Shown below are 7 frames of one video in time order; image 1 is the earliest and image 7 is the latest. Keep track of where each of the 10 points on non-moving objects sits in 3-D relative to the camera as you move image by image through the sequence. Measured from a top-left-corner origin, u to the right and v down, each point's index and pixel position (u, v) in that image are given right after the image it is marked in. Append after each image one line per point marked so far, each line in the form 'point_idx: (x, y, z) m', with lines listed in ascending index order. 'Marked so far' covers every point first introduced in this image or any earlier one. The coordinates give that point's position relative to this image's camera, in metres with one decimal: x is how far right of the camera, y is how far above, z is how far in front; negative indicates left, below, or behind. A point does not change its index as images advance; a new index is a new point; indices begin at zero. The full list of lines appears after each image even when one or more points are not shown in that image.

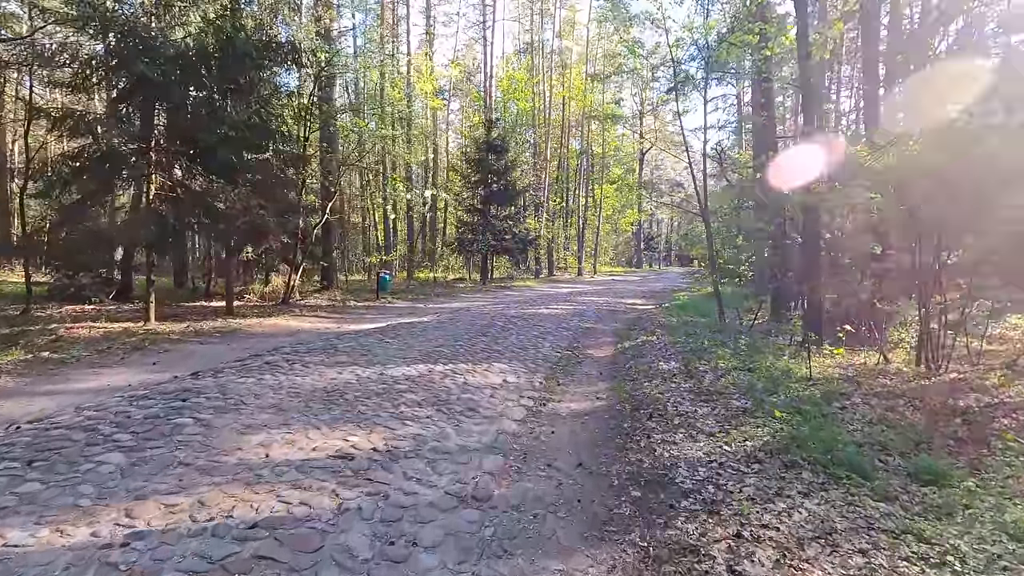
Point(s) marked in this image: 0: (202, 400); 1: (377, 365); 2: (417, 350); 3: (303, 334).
0: (-2.9, -1.1, +5.1) m
1: (-1.8, -1.0, +7.2) m
2: (-1.5, -1.0, +8.4) m
3: (-4.2, -0.9, +10.7) m
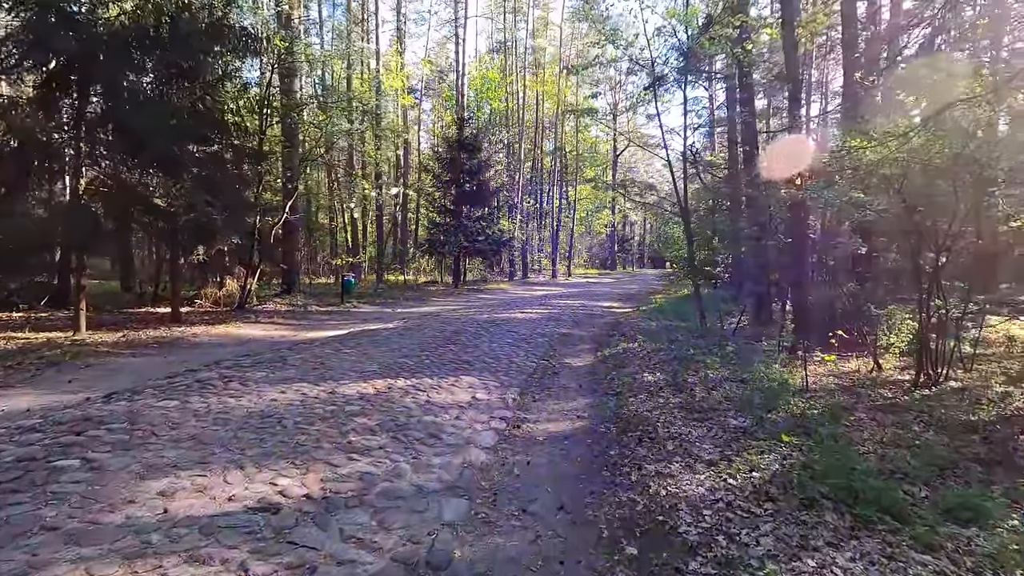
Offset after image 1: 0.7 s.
0: (-3.2, -1.1, +4.2) m
1: (-2.2, -1.1, +6.3) m
2: (-1.9, -1.1, +7.6) m
3: (-4.7, -1.0, +9.7) m
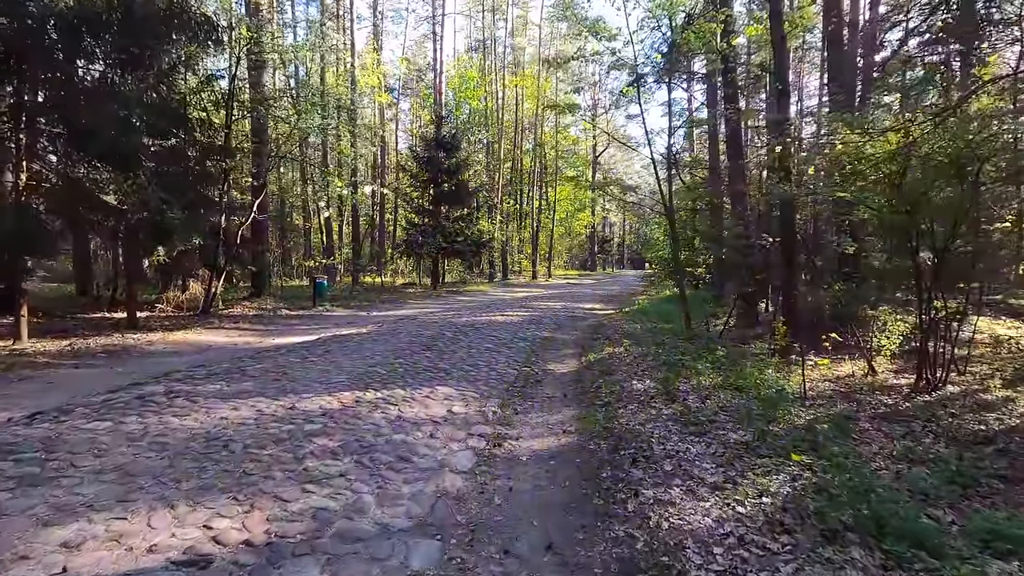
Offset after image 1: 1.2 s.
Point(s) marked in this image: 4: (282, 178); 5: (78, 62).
0: (-3.3, -1.2, +3.6) m
1: (-2.4, -1.2, +5.7) m
2: (-2.2, -1.1, +7.0) m
3: (-5.0, -1.1, +9.1) m
4: (-8.5, +4.1, +19.8) m
5: (-7.4, +3.9, +9.2) m
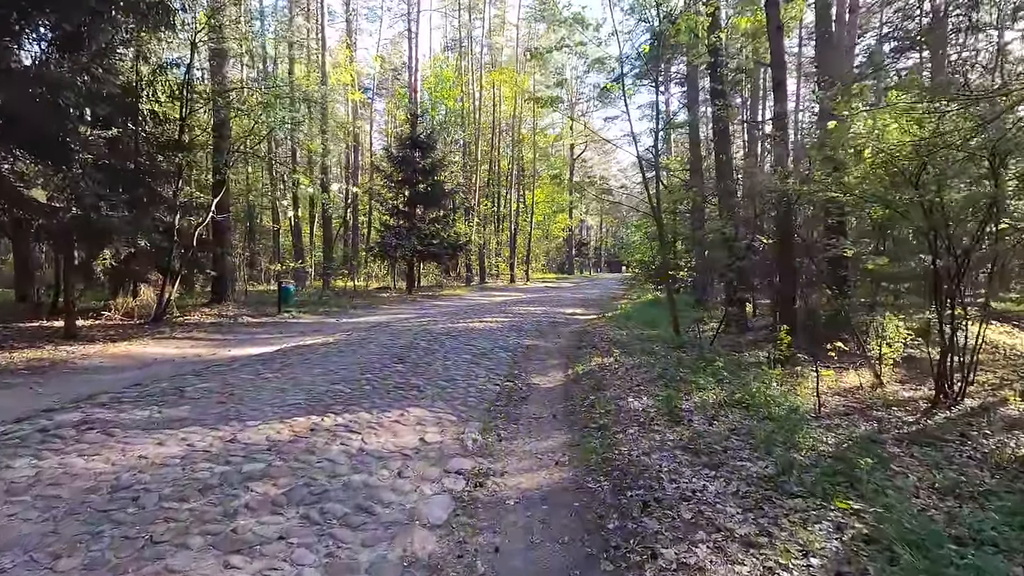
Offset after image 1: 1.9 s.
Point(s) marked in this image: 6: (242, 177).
0: (-3.4, -1.2, +2.6) m
1: (-2.6, -1.2, +4.9) m
2: (-2.4, -1.2, +6.2) m
3: (-5.3, -1.2, +8.1) m
4: (-9.3, +3.9, +18.7) m
5: (-7.8, +3.8, +8.2) m
6: (-9.3, +3.8, +18.5) m
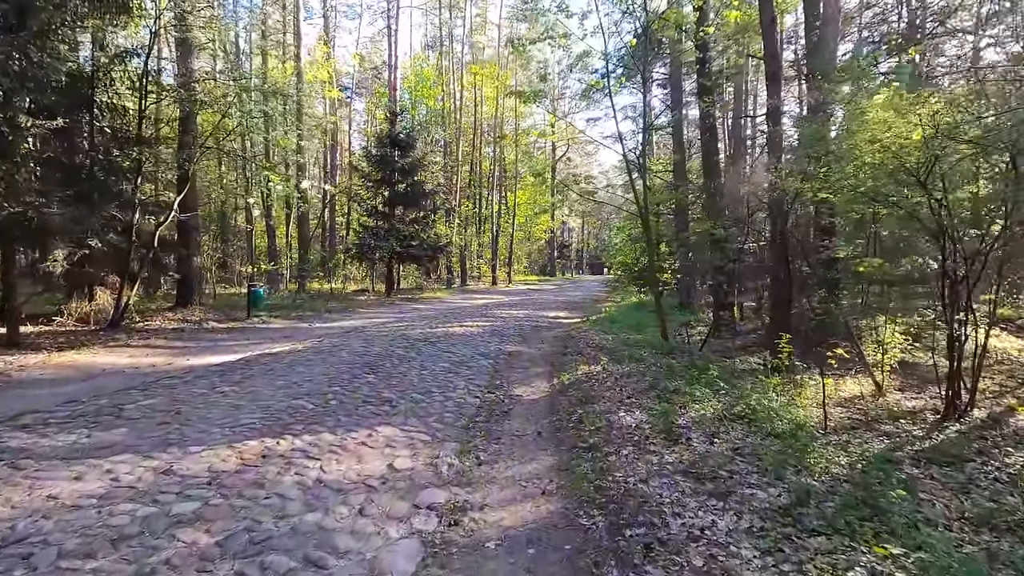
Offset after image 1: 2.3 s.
0: (-3.5, -1.3, +2.0) m
1: (-2.7, -1.3, +4.2) m
2: (-2.6, -1.2, +5.5) m
3: (-5.6, -1.2, +7.3) m
4: (-9.9, +3.8, +17.9) m
5: (-8.0, +3.7, +7.4) m
6: (-9.9, +3.7, +17.7) m
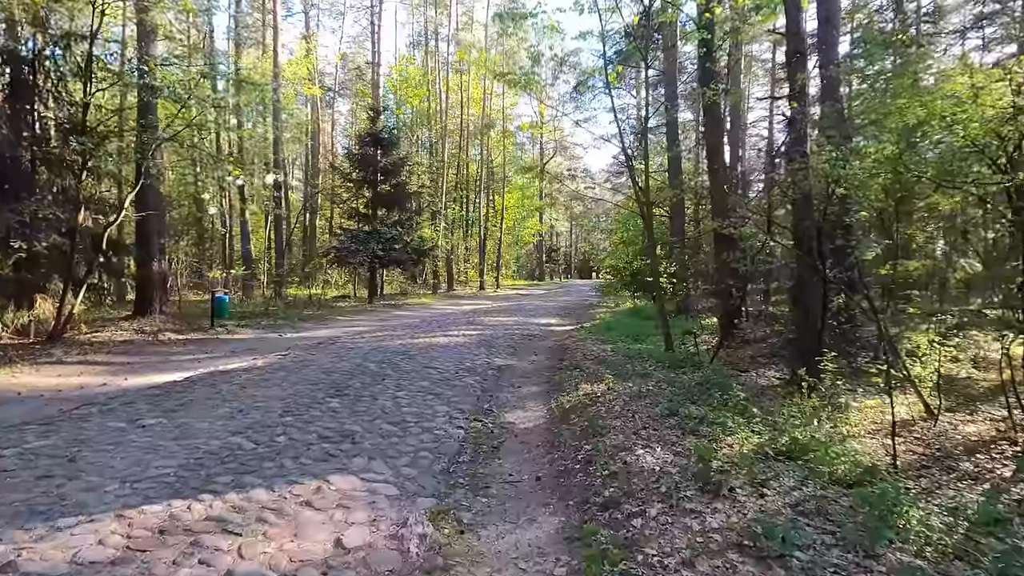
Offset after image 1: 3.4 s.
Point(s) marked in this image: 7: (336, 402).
0: (-3.5, -1.3, +0.8) m
1: (-2.7, -1.3, +3.1) m
2: (-2.7, -1.3, +4.4) m
3: (-5.7, -1.3, +6.1) m
4: (-10.3, +3.6, +16.6) m
5: (-8.2, +3.6, +6.1) m
6: (-10.3, +3.5, +16.4) m
7: (-2.0, -1.3, +6.1) m
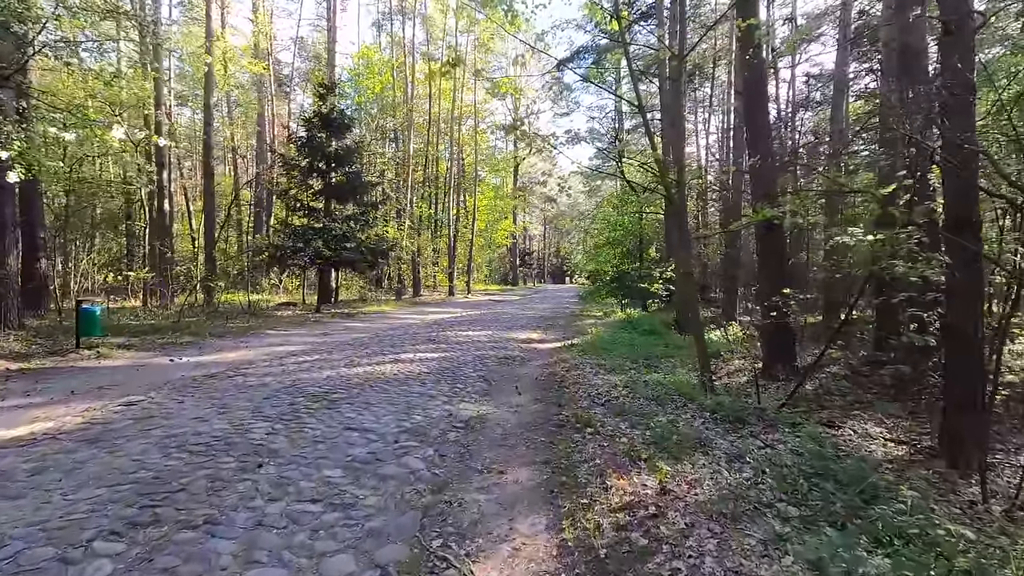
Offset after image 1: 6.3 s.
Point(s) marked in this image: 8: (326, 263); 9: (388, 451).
0: (-3.3, -1.4, -2.5) m
1: (-2.7, -1.4, -0.2) m
2: (-2.7, -1.4, +1.1) m
3: (-5.8, -1.4, +2.7) m
4: (-10.9, +3.4, +12.9) m
5: (-8.3, +3.5, +2.6) m
6: (-10.9, +3.4, +12.7) m
7: (-2.1, -1.4, +2.9) m
8: (-6.7, +0.9, +19.8) m
9: (-1.1, -1.4, +4.8) m
